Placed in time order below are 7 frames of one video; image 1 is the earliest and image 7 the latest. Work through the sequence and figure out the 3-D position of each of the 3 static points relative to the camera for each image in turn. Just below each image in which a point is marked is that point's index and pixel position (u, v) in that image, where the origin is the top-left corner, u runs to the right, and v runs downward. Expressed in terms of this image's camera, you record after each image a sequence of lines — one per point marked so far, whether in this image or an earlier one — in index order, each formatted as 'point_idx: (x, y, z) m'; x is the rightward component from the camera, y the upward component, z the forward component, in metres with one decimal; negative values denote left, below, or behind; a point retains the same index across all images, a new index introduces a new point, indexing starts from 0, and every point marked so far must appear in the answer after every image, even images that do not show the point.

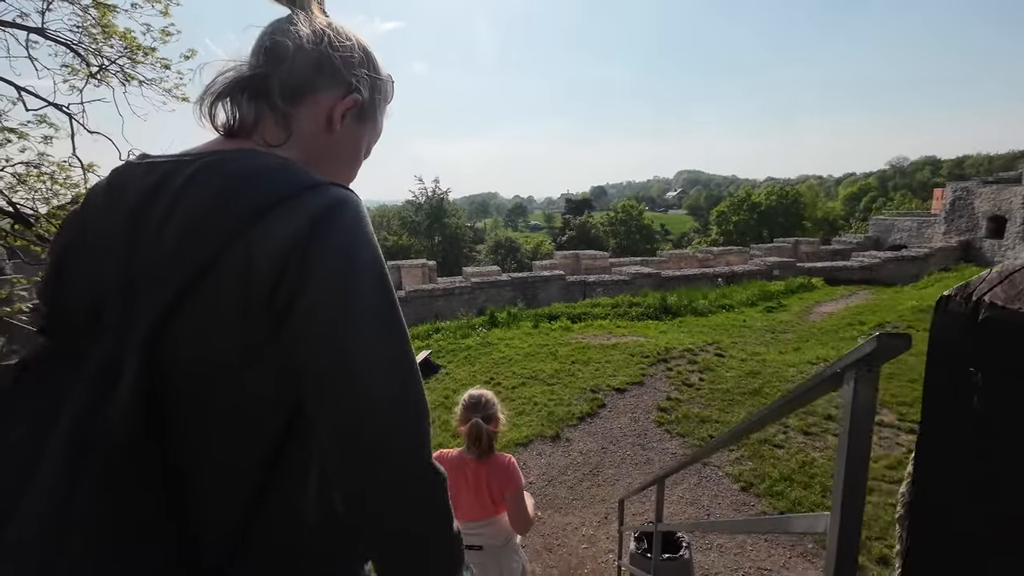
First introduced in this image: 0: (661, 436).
0: (+1.9, -1.9, +6.2) m
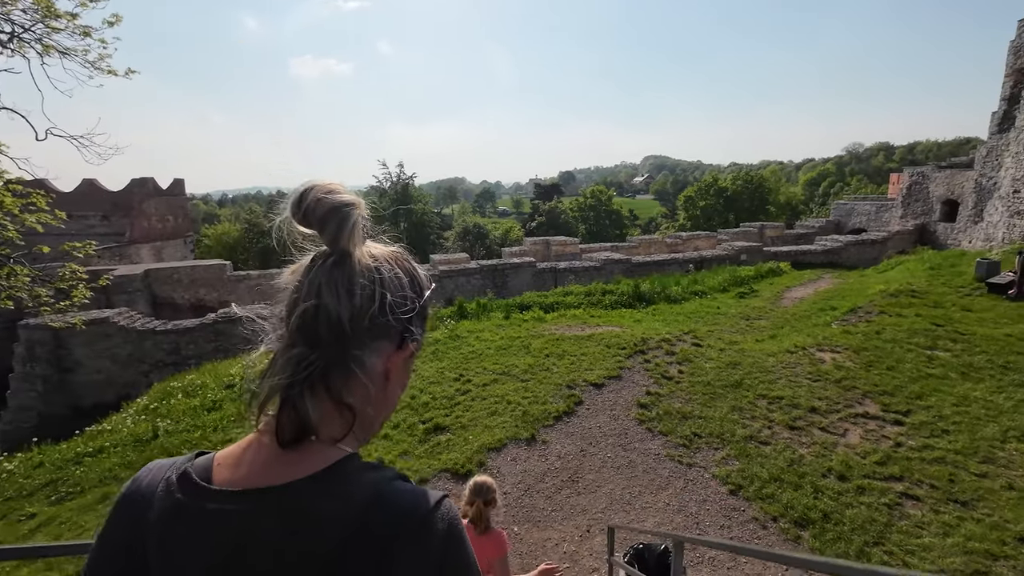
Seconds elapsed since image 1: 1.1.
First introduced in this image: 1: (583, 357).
0: (+1.6, -1.8, +5.8) m
1: (+1.2, -1.2, +8.2) m
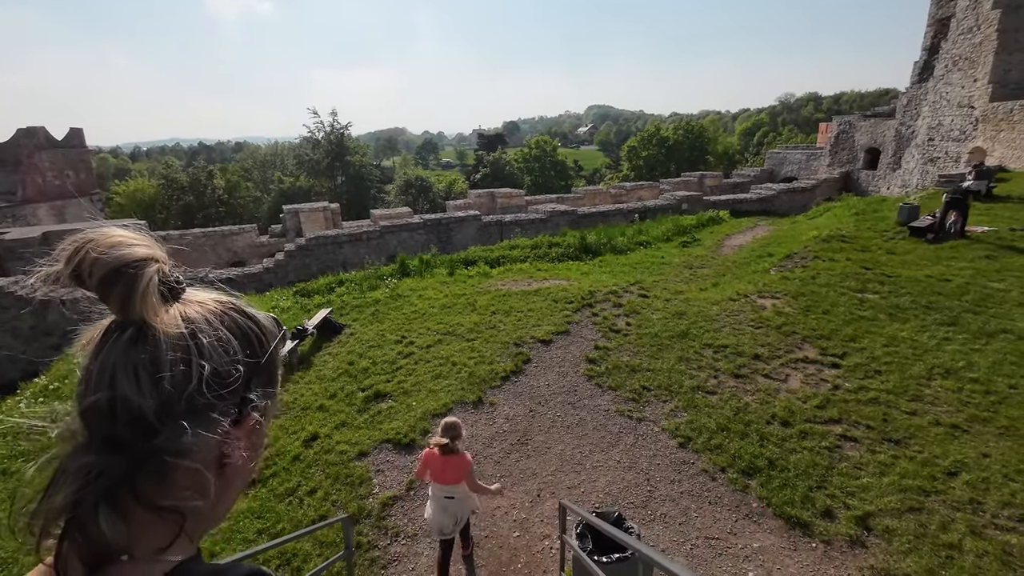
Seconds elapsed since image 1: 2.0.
0: (+0.9, -1.2, +5.7) m
1: (+0.3, -0.4, +8.0) m
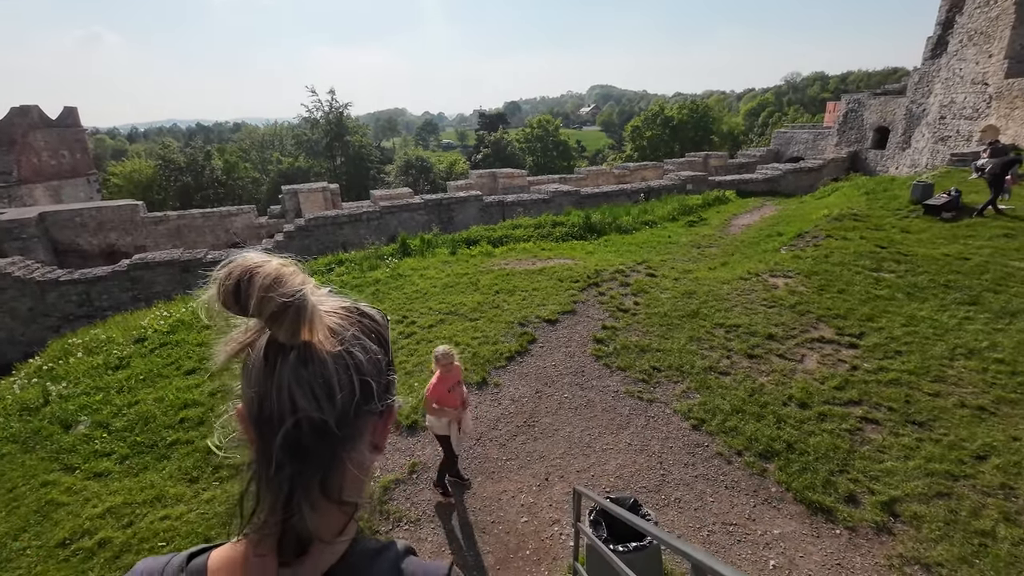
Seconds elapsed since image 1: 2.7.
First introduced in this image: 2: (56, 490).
0: (+1.0, -0.9, +5.5) m
1: (+0.4, -0.1, +7.7) m
2: (-4.2, -1.8, +4.5) m
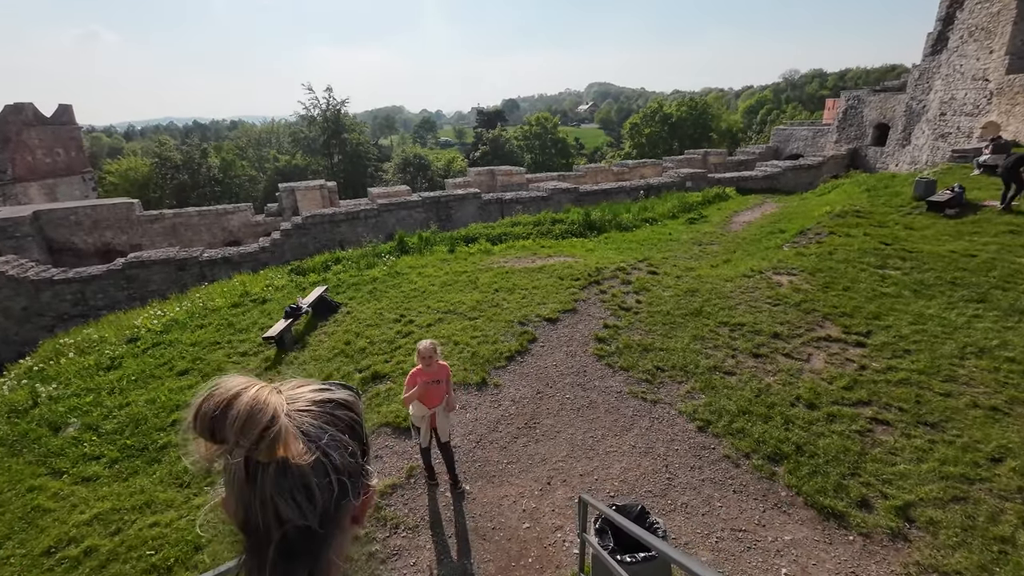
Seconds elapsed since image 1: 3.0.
0: (+1.0, -0.9, +5.4) m
1: (+0.4, 0.0, +7.6) m
2: (-4.1, -1.8, +4.3) m
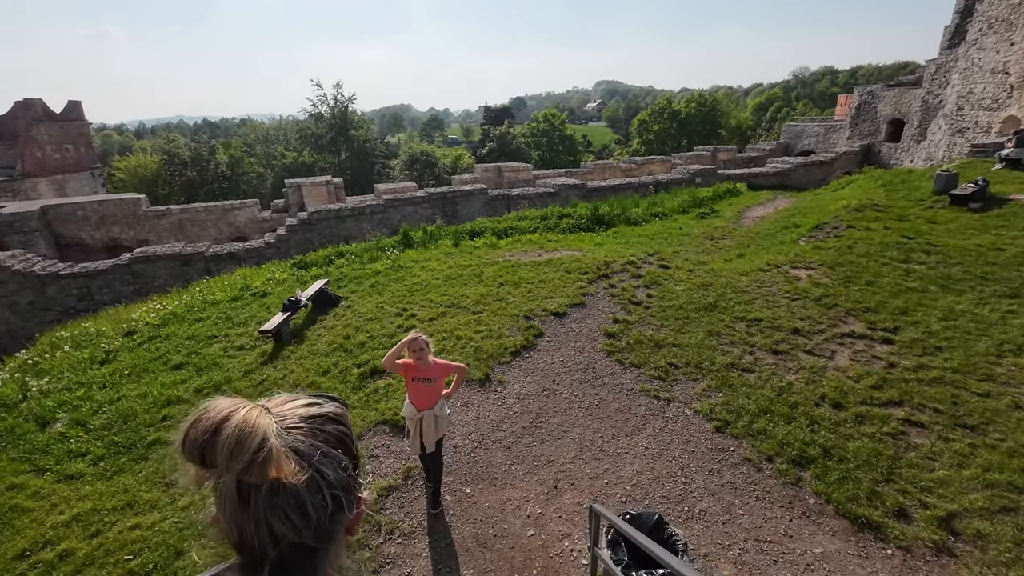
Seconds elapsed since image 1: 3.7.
0: (+1.1, -0.8, +5.1) m
1: (+0.4, 0.0, +7.3) m
2: (-4.1, -1.7, +4.1) m
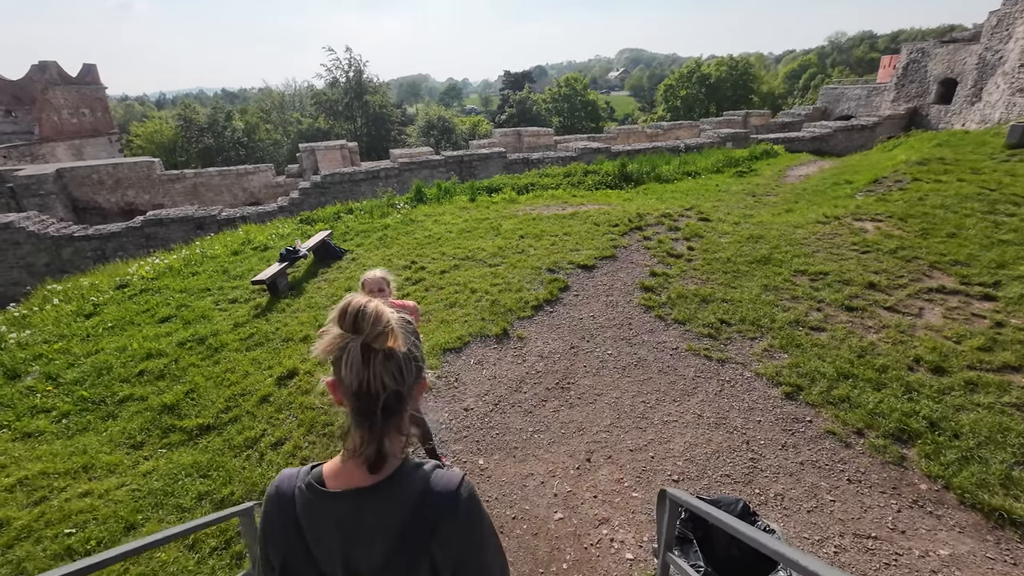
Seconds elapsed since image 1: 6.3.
0: (+1.3, -0.3, +4.4) m
1: (+0.7, +0.7, +6.5) m
2: (-4.0, -1.2, +3.6) m
